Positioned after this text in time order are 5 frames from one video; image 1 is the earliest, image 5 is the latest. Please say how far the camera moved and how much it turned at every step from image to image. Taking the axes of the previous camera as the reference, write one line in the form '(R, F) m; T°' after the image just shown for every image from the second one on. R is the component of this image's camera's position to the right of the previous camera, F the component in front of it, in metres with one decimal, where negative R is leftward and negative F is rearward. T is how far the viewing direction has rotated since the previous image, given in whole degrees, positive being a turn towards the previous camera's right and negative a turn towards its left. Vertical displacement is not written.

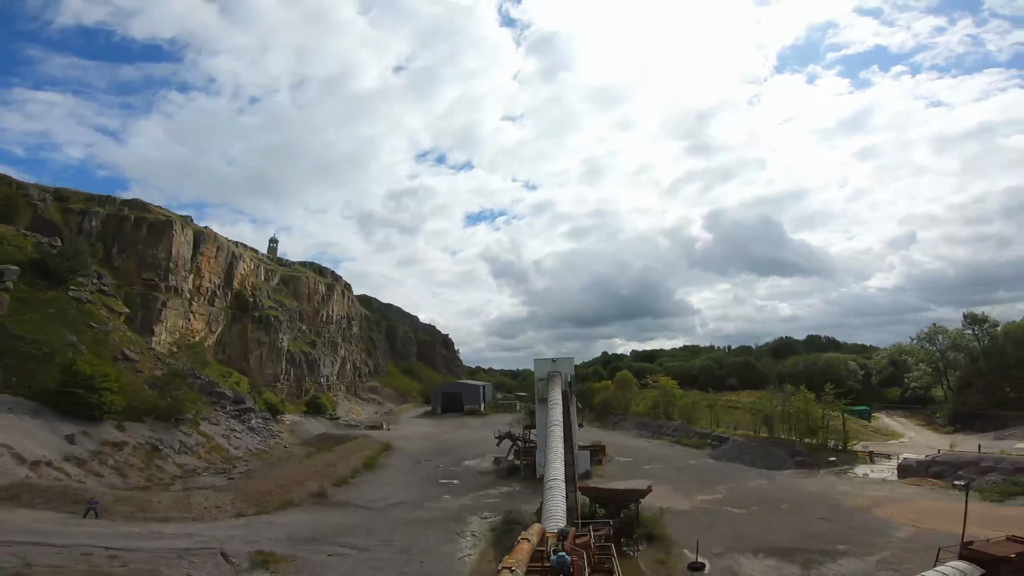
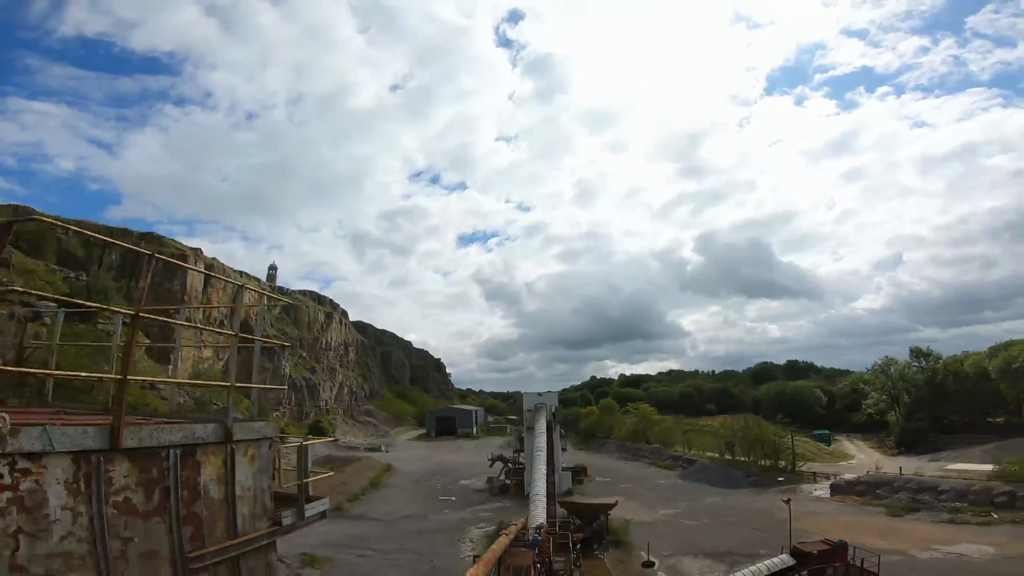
(+0.1, -4.4) m; +1°
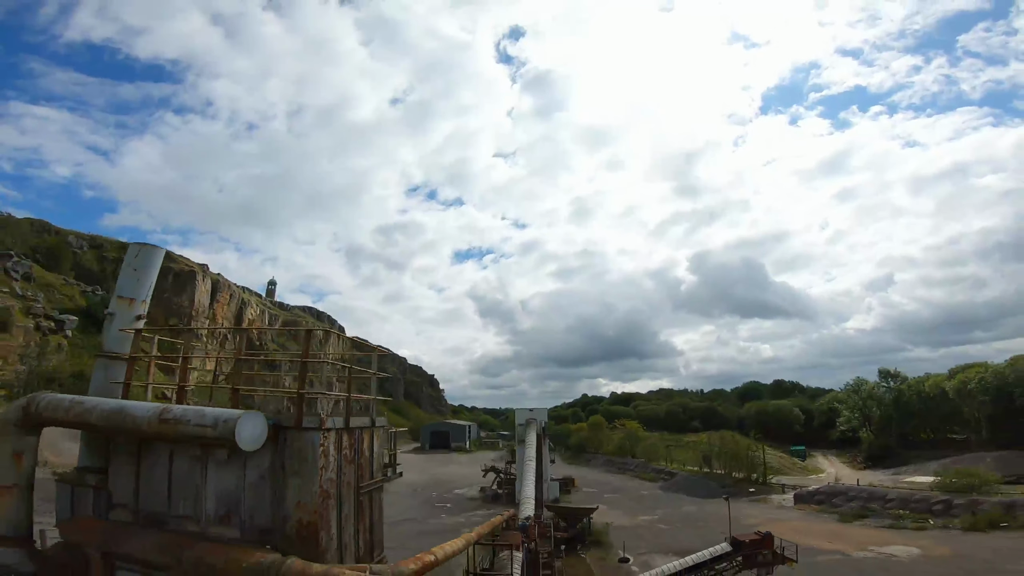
(0.0, -2.9) m; +1°
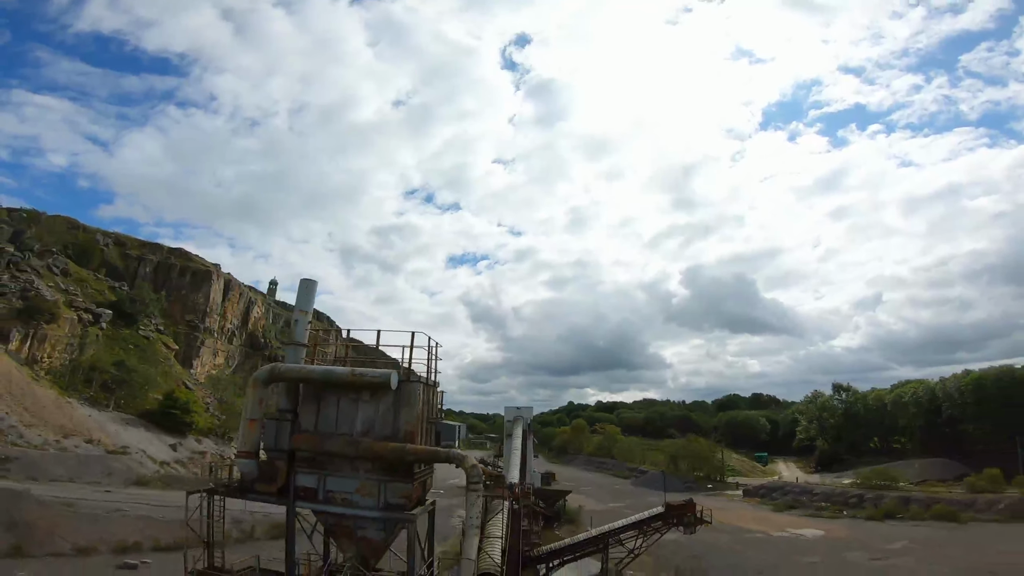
(-0.1, -5.0) m; +1°
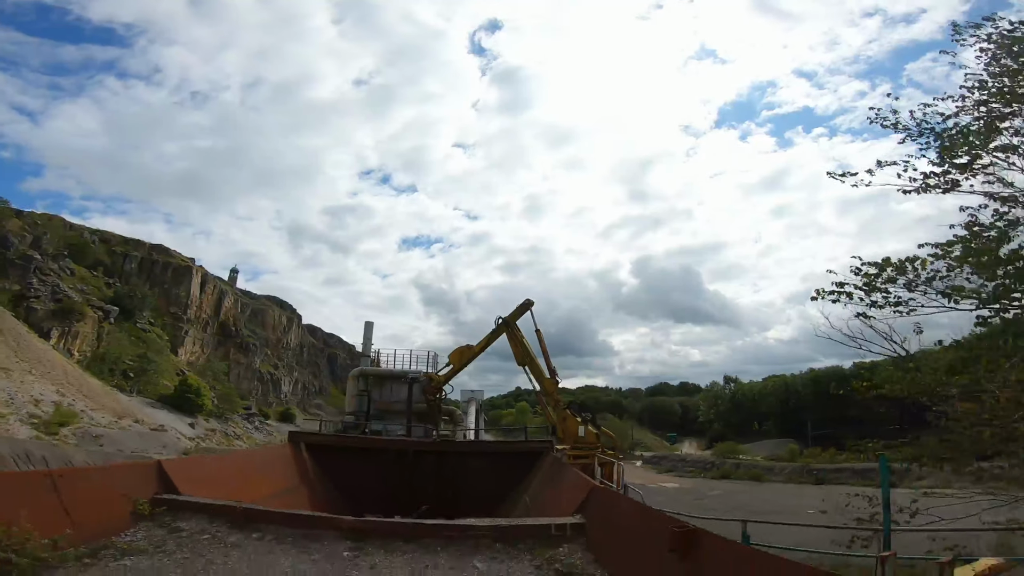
(-0.6, -10.4) m; +5°
